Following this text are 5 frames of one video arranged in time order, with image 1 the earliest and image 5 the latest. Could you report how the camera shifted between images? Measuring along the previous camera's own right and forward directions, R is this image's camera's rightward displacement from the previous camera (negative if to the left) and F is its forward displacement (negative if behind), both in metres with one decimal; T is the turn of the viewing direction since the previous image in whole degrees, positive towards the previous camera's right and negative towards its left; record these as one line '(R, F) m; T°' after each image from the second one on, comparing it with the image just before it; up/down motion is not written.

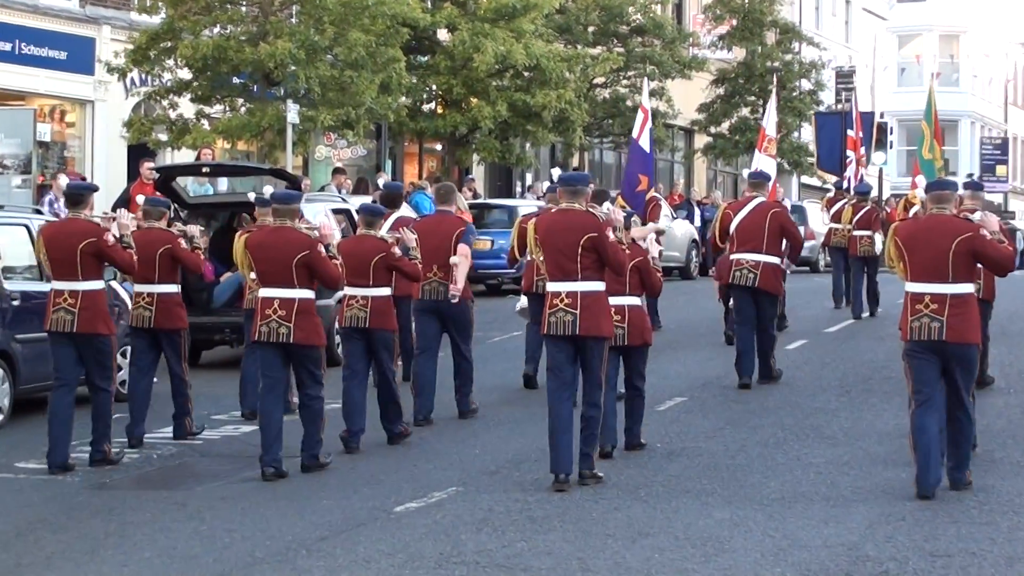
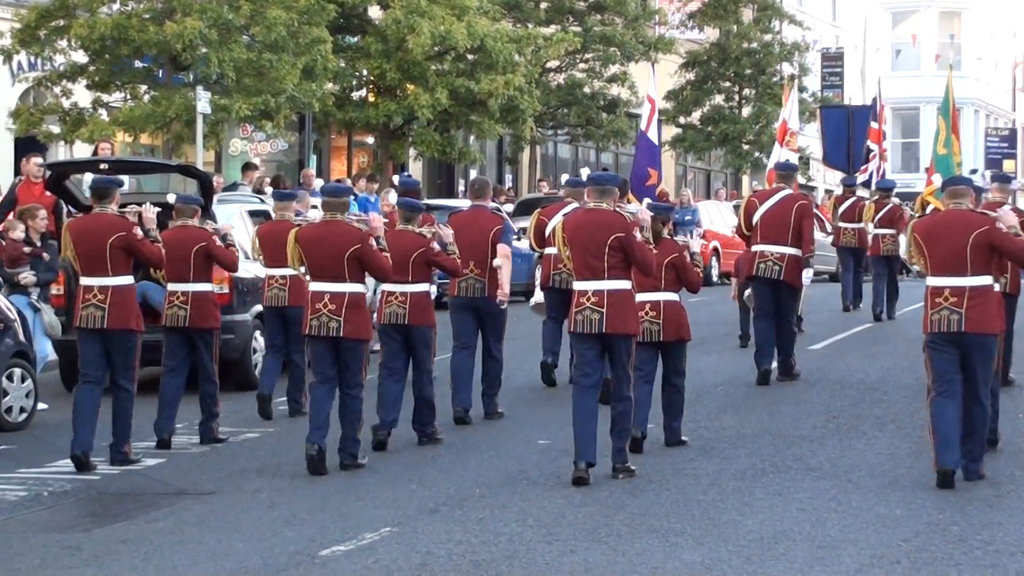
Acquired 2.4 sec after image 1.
(+0.2, +1.5) m; +1°
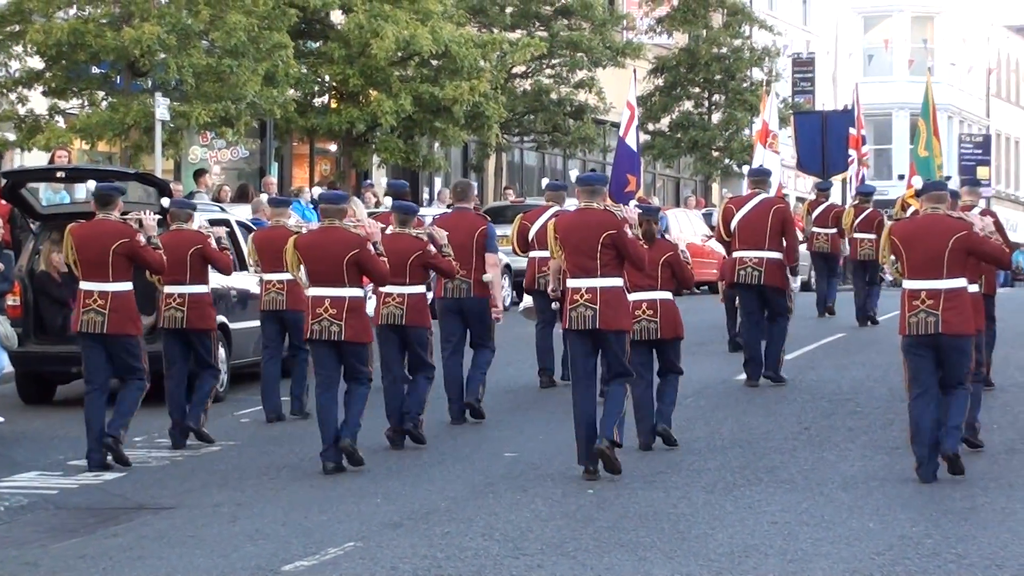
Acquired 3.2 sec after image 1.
(+0.1, +0.2) m; 0°
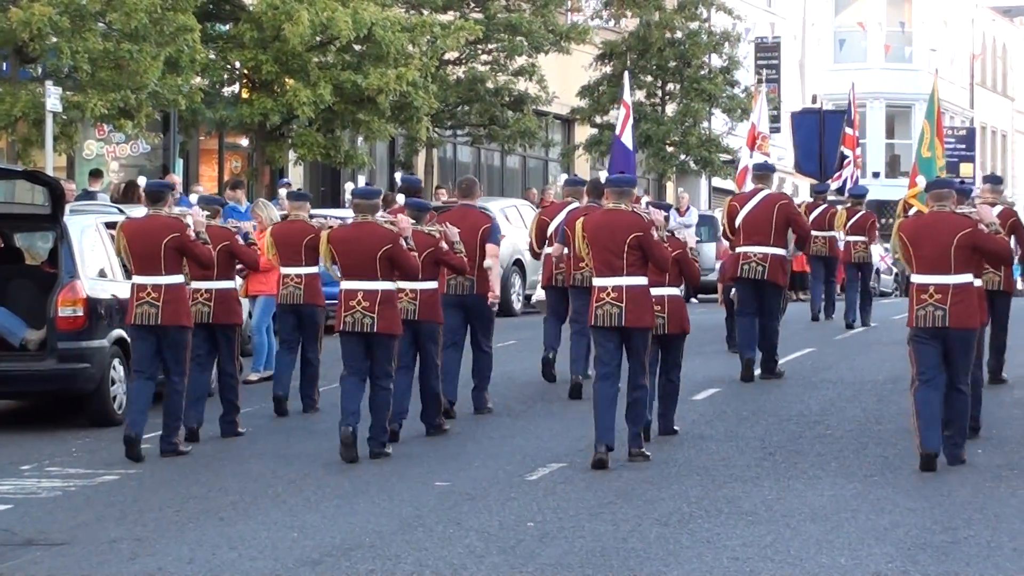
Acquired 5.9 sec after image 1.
(+0.3, +1.0) m; 0°
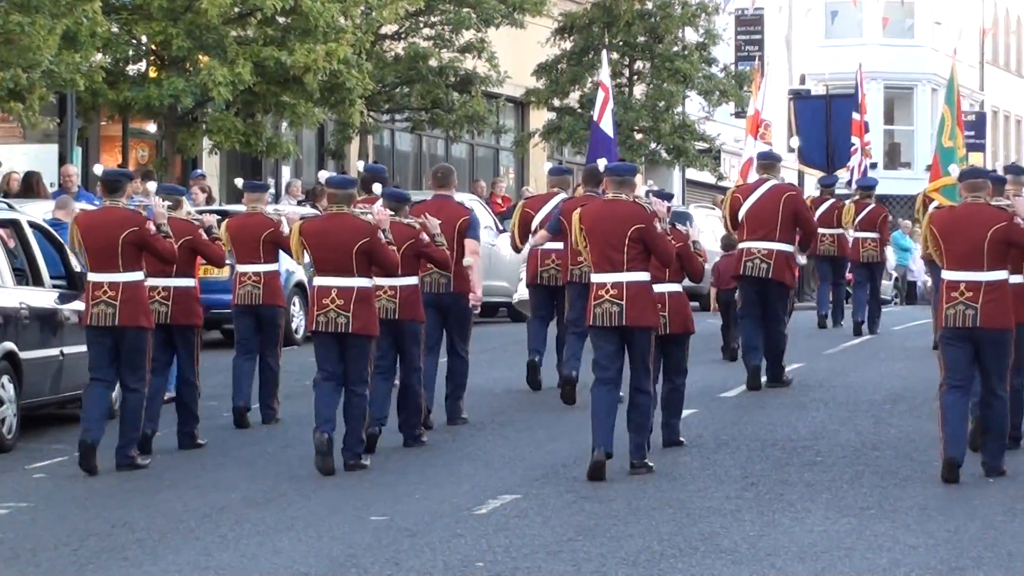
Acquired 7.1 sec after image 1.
(+0.2, +1.2) m; 0°
